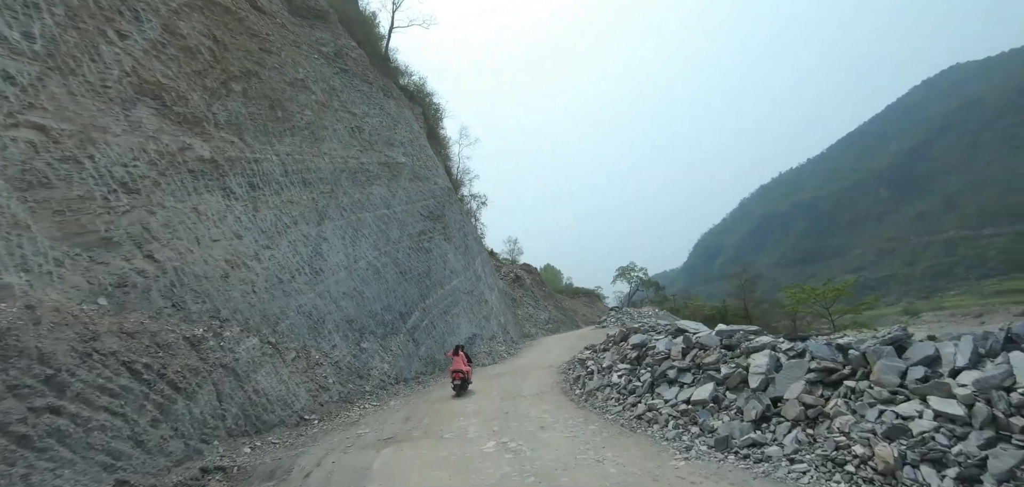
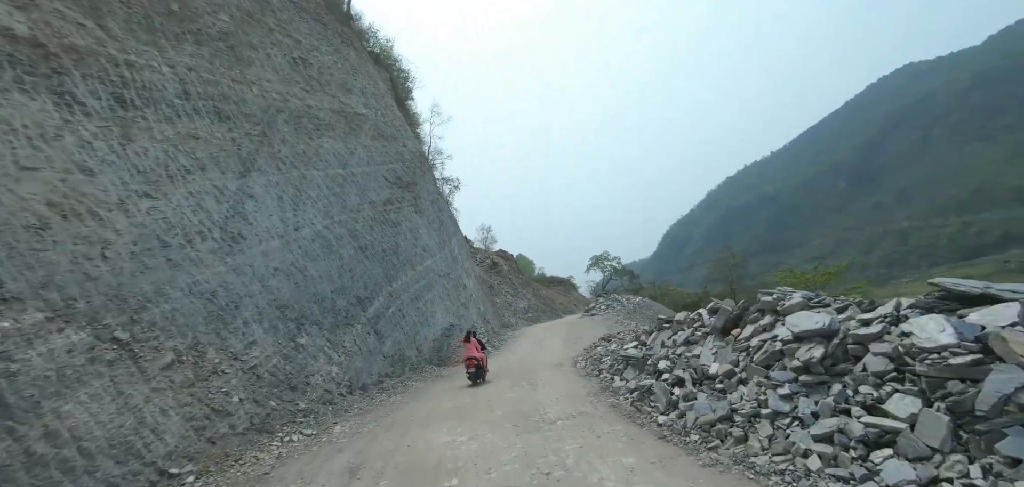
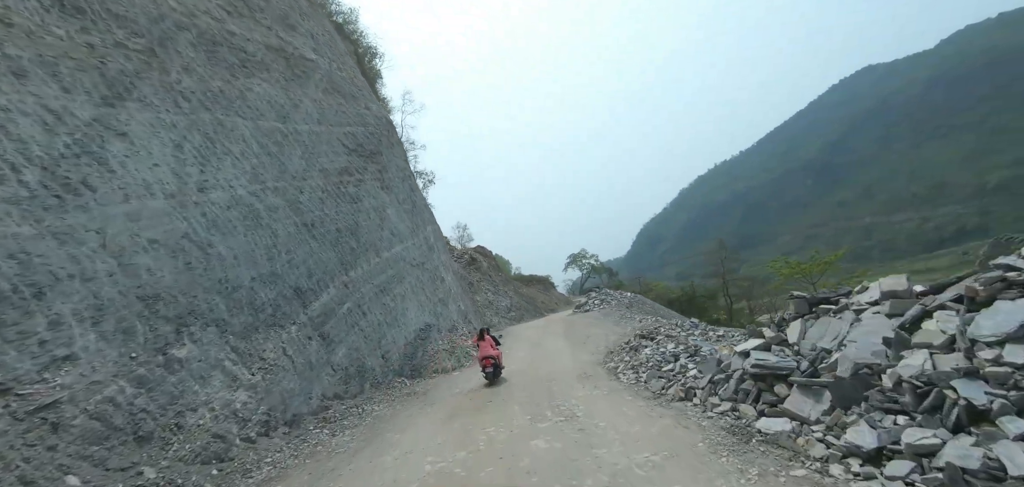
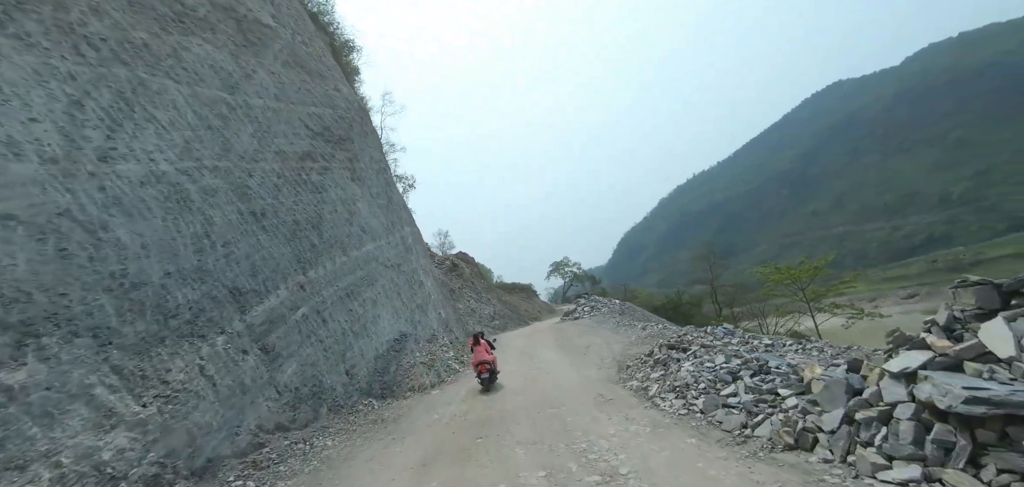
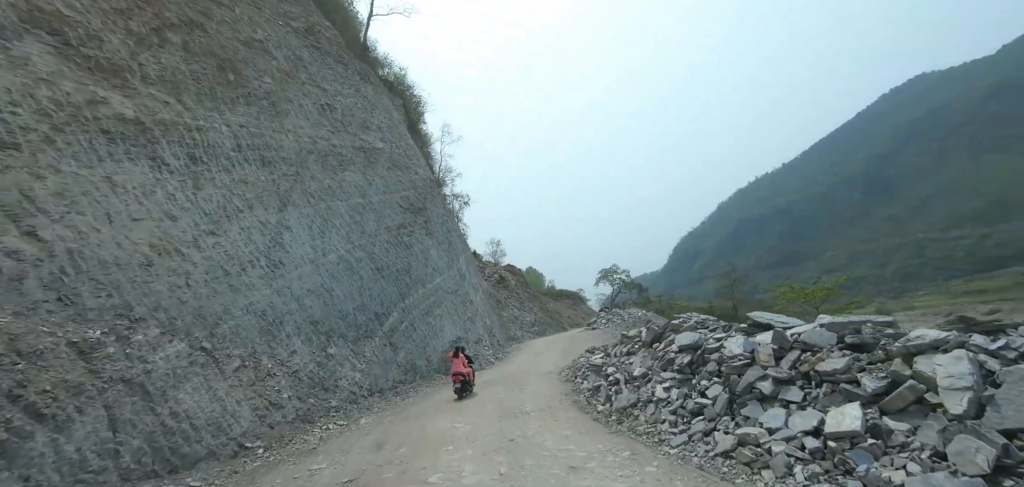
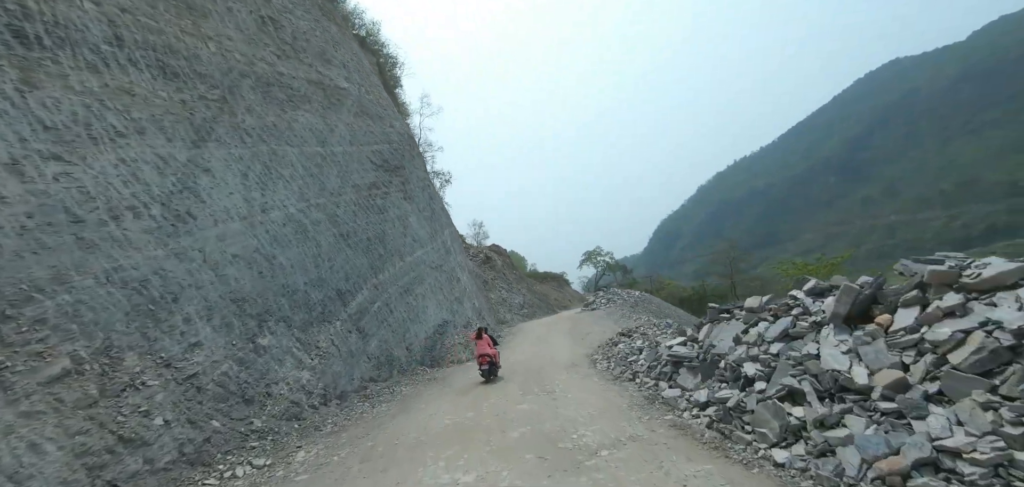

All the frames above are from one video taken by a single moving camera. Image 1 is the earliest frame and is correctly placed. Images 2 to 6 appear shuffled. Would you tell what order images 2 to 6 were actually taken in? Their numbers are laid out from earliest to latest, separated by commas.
5, 2, 6, 3, 4
